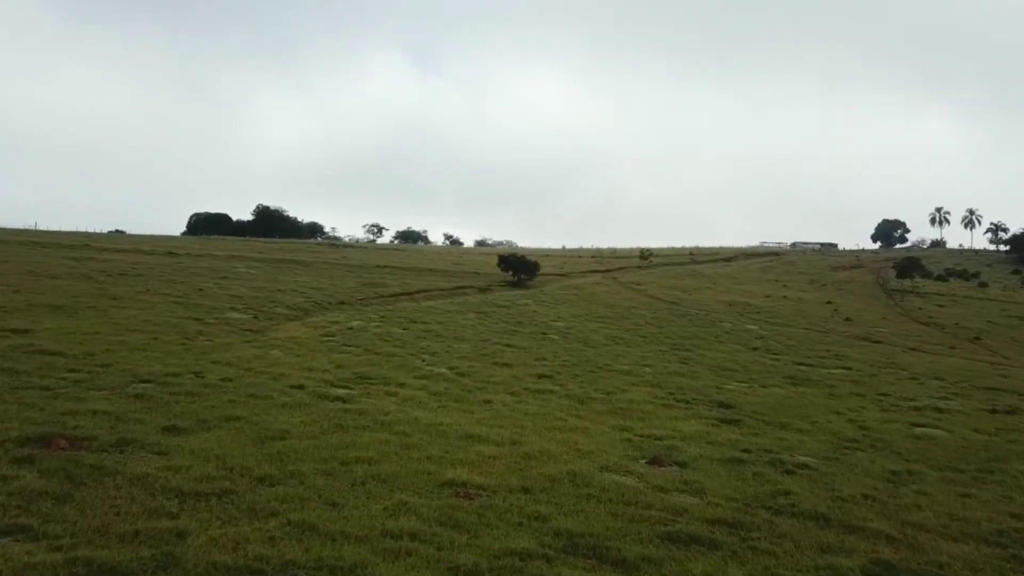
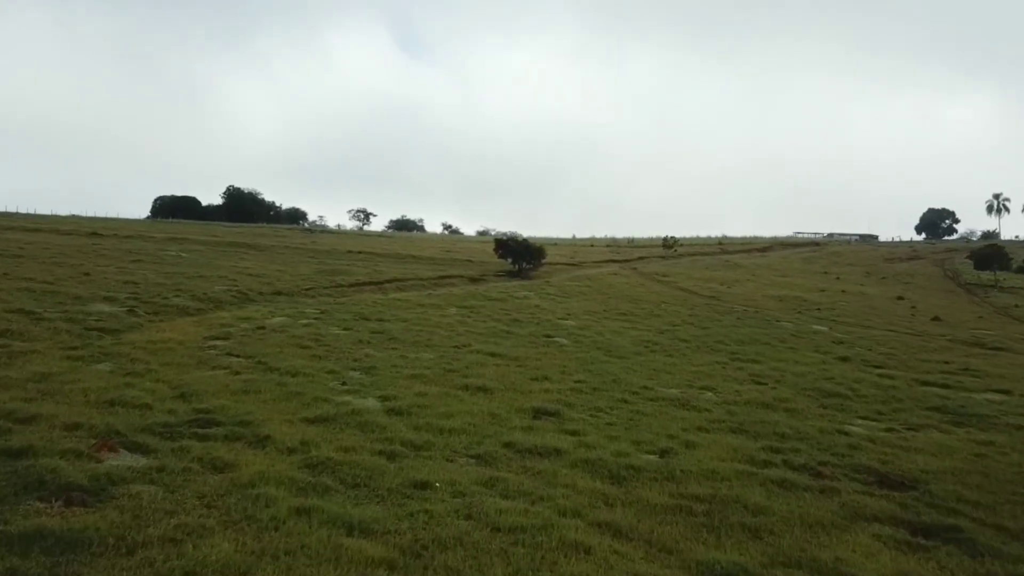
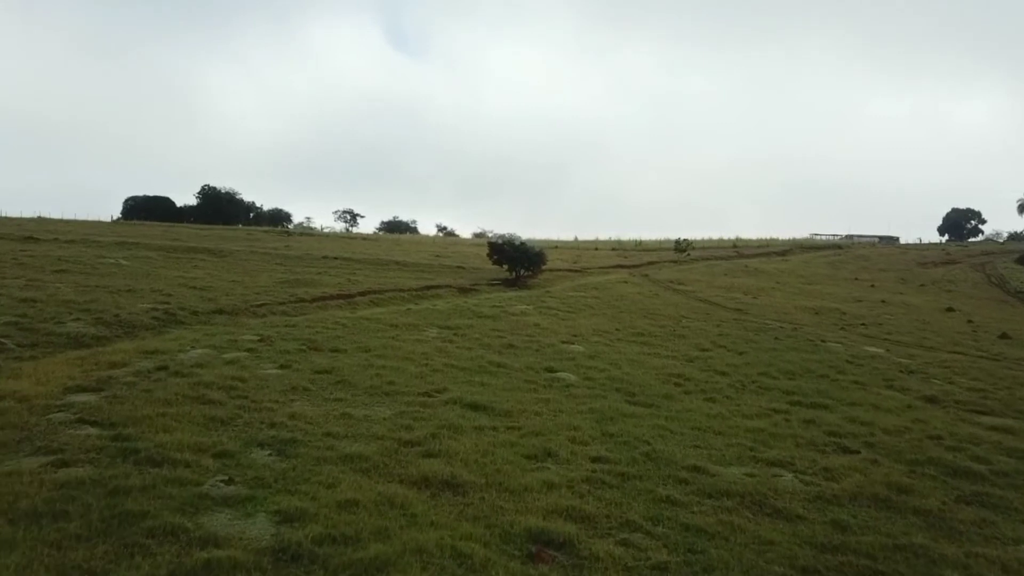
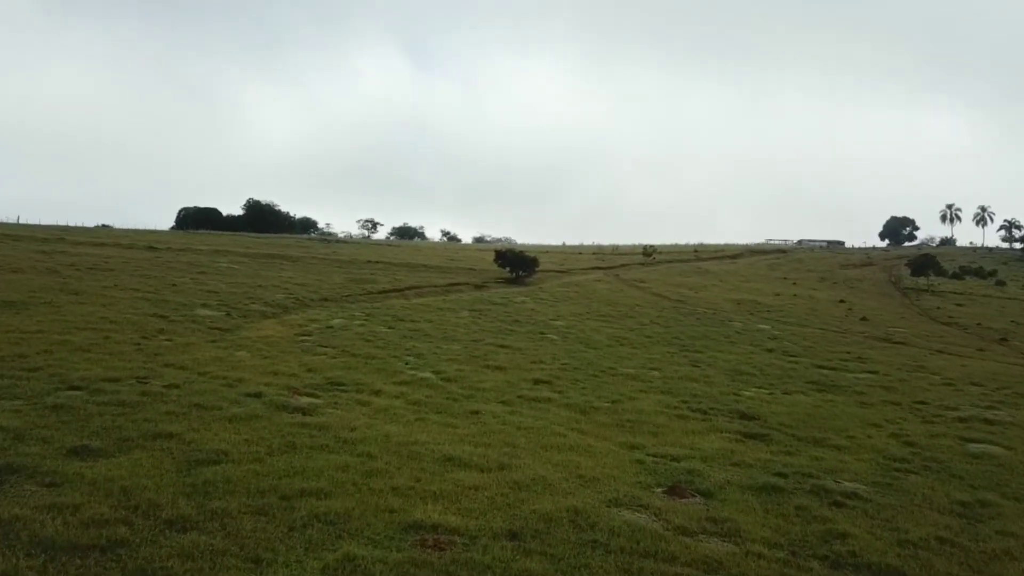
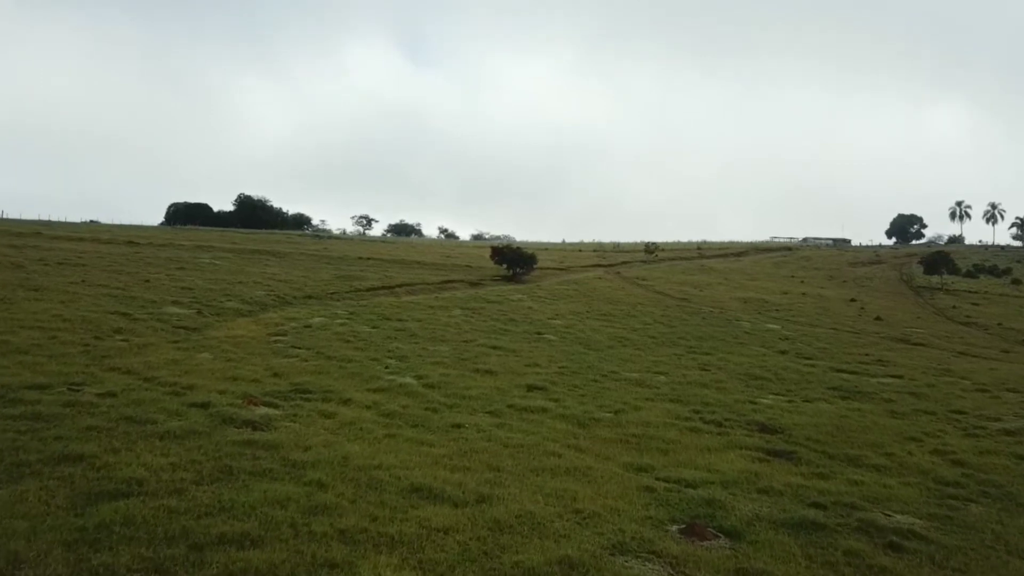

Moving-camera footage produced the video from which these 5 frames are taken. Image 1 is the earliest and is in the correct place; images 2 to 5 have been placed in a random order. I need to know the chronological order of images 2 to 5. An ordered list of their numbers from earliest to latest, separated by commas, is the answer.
4, 5, 2, 3
